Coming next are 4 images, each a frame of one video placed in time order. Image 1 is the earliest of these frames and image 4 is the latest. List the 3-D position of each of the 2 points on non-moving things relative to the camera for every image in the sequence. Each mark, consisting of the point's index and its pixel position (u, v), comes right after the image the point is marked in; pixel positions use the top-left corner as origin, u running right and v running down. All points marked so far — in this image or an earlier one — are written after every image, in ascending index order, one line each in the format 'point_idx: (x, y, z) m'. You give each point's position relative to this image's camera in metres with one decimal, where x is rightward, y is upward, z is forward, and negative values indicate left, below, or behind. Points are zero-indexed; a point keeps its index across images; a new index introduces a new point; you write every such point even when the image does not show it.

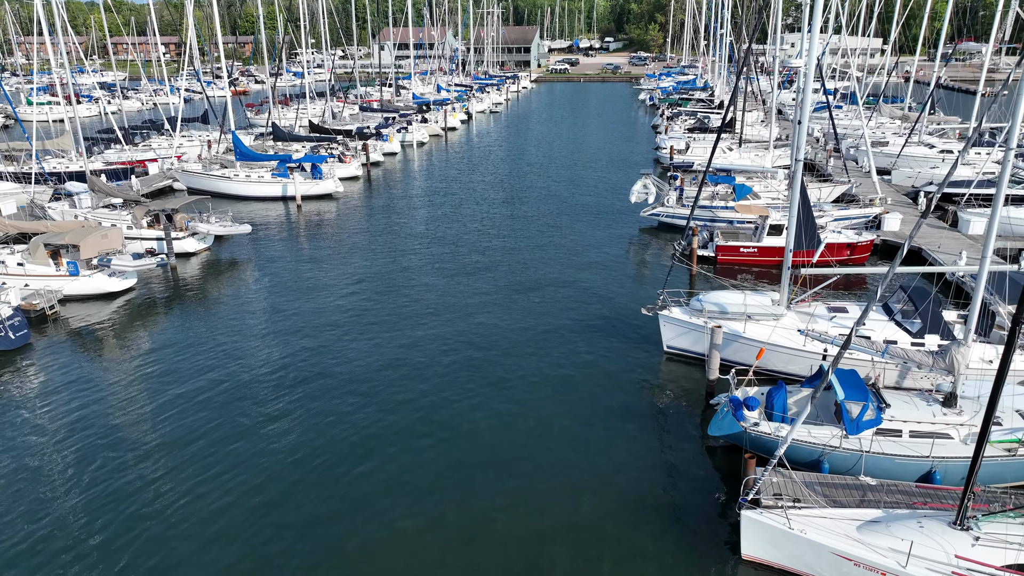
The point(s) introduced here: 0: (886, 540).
0: (+7.0, -4.7, +13.2) m
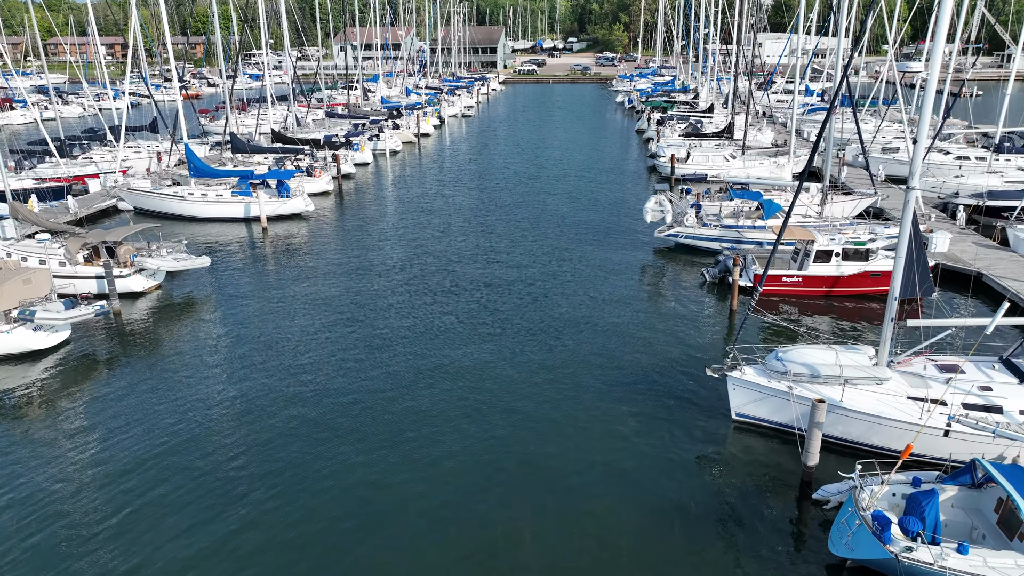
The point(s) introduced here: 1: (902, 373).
0: (+8.6, -6.1, +9.0) m
1: (+10.0, -2.2, +17.9) m
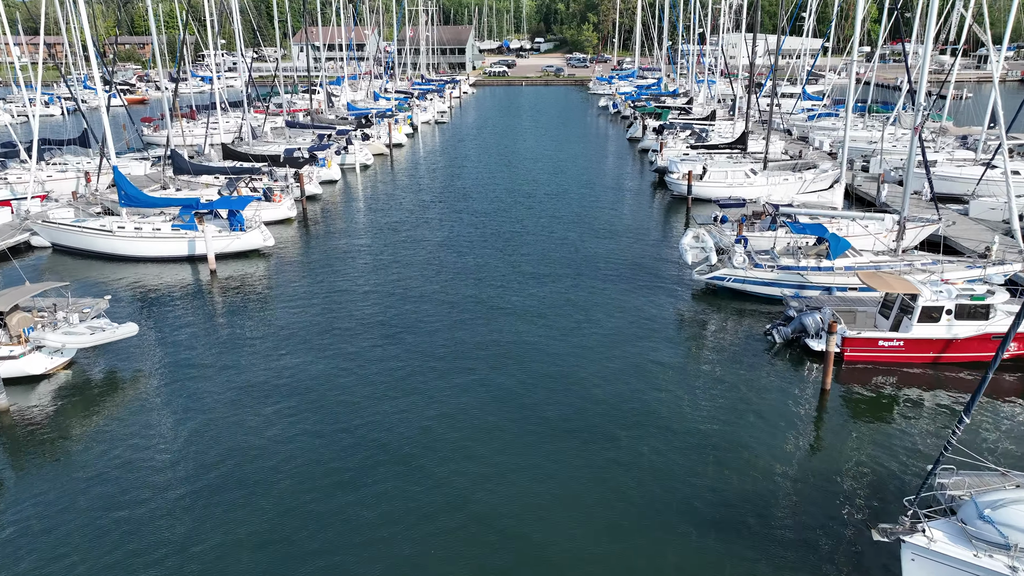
0: (+10.4, -8.3, +2.9) m
1: (+11.3, -4.3, +11.9) m
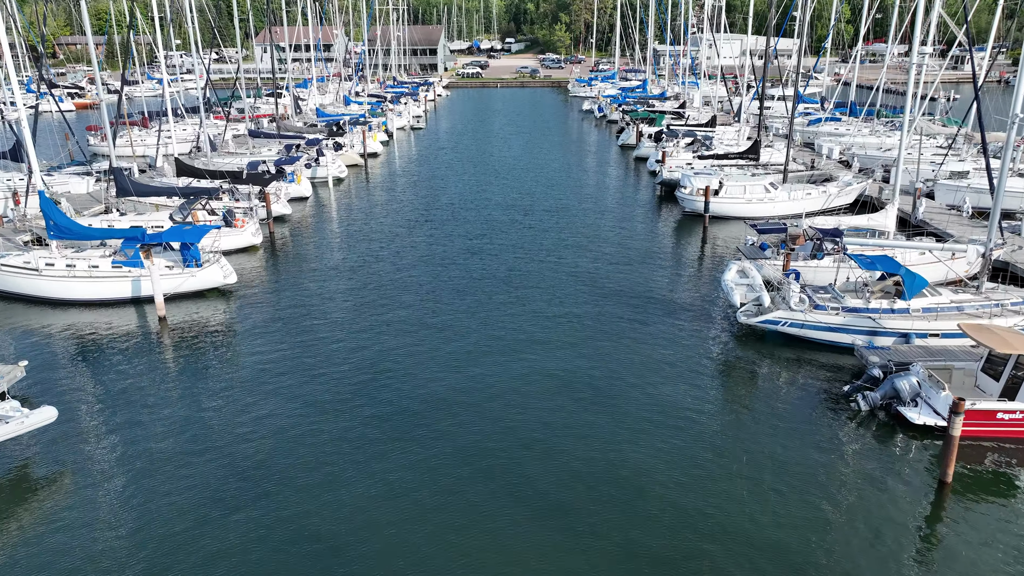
0: (+12.2, -9.8, -1.5) m
1: (+12.6, -5.8, +7.5) m
